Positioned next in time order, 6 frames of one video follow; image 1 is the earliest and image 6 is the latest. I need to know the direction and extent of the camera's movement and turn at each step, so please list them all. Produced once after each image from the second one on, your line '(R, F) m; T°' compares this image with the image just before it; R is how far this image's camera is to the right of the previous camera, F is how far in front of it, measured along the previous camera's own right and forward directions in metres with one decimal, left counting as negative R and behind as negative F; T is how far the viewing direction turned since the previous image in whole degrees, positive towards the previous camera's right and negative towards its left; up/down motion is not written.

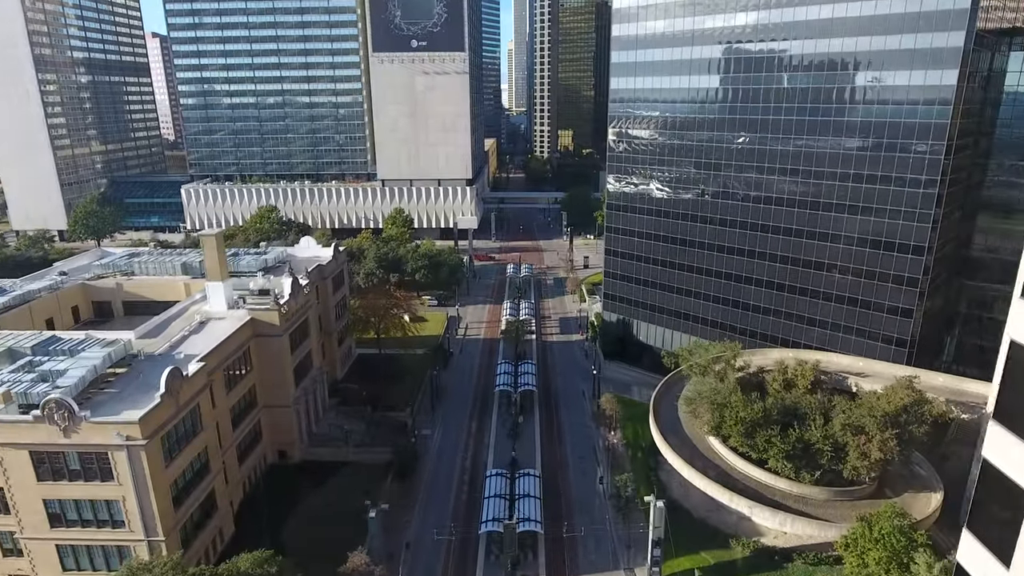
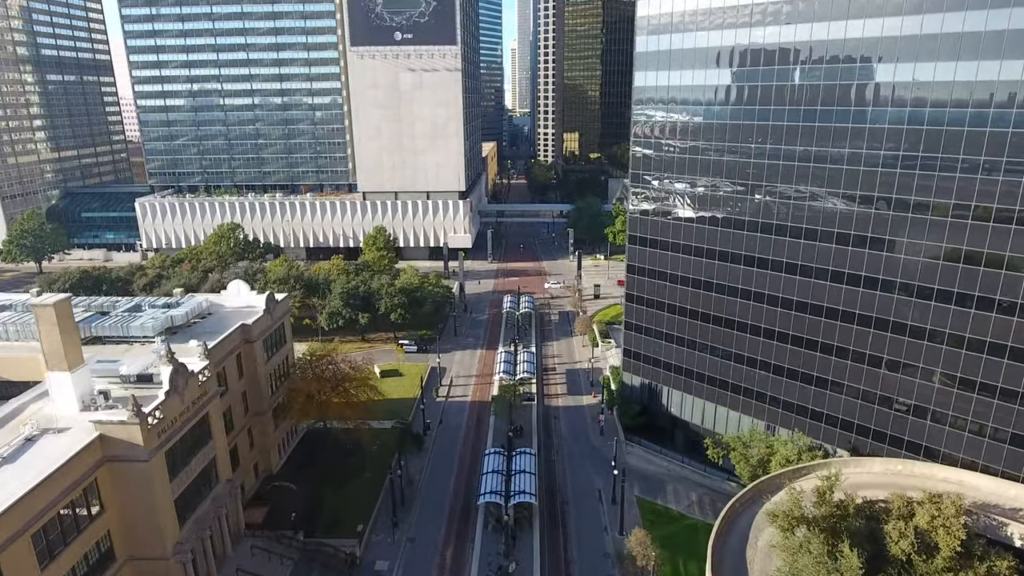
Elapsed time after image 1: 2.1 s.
(+0.9, +16.3) m; 0°
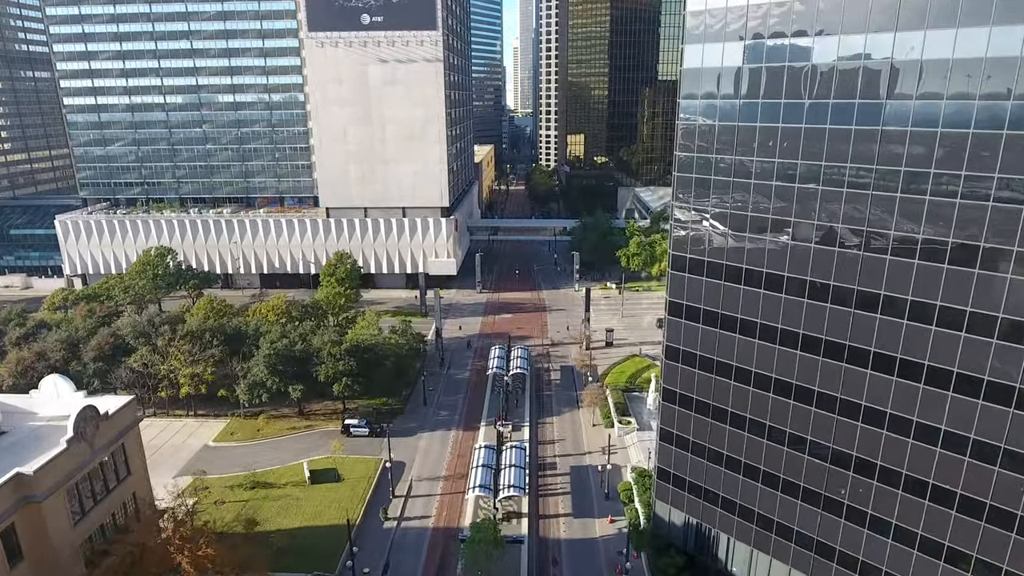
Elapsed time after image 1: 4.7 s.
(+1.4, +19.3) m; 0°
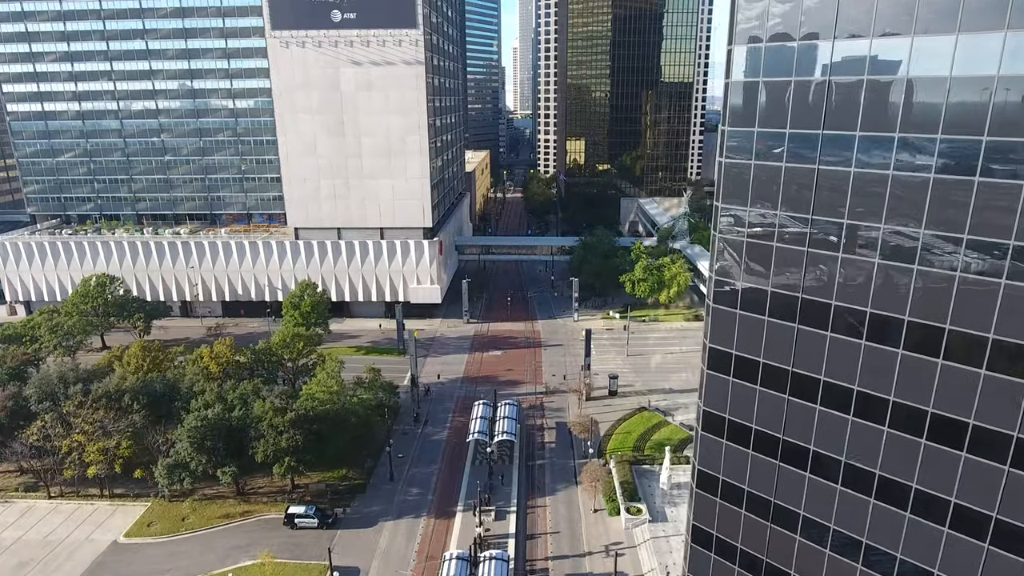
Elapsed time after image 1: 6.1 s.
(+1.1, +10.4) m; 0°
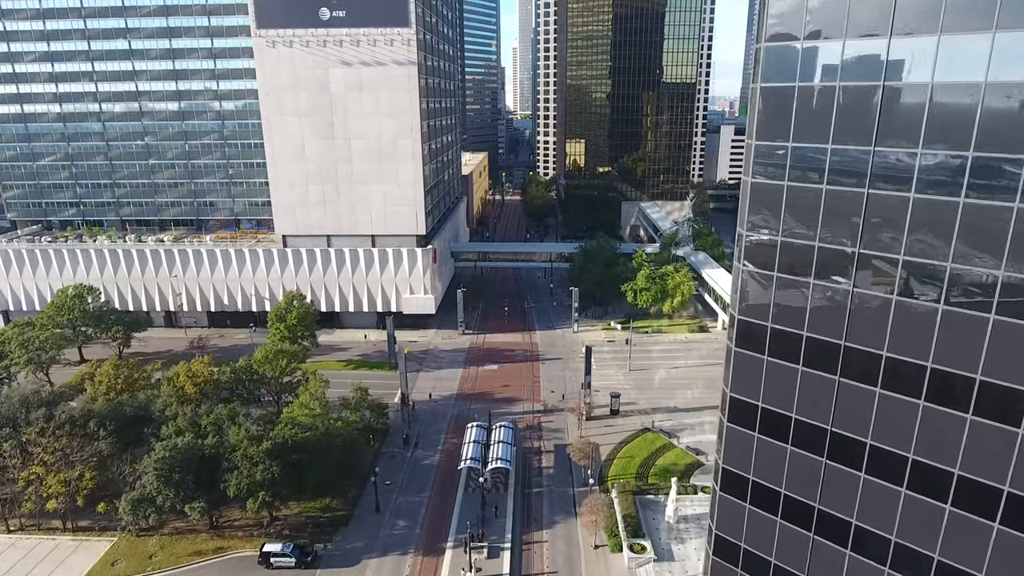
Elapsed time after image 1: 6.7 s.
(+0.4, +3.4) m; 0°
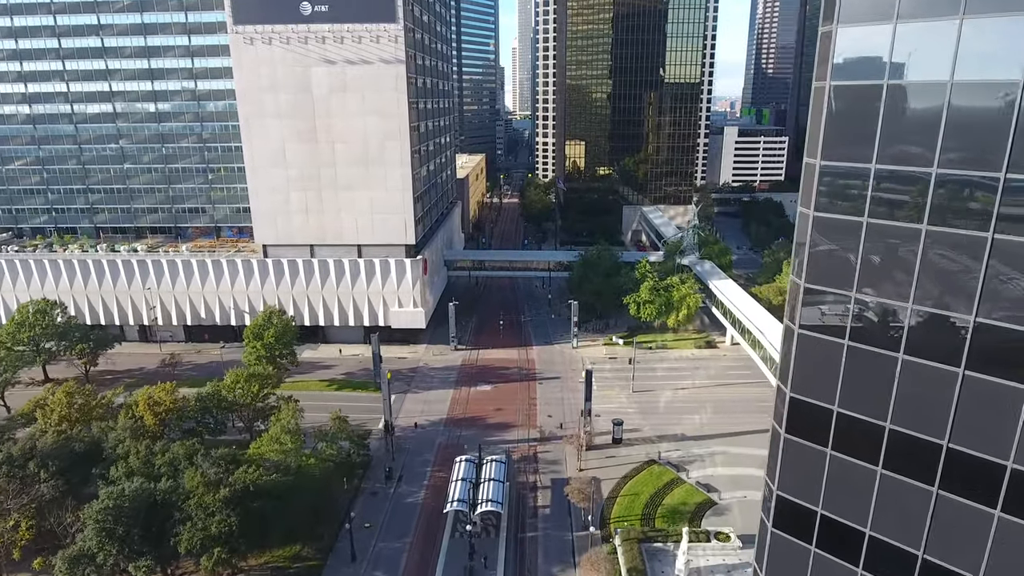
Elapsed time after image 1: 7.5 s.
(+0.5, +4.9) m; 0°
